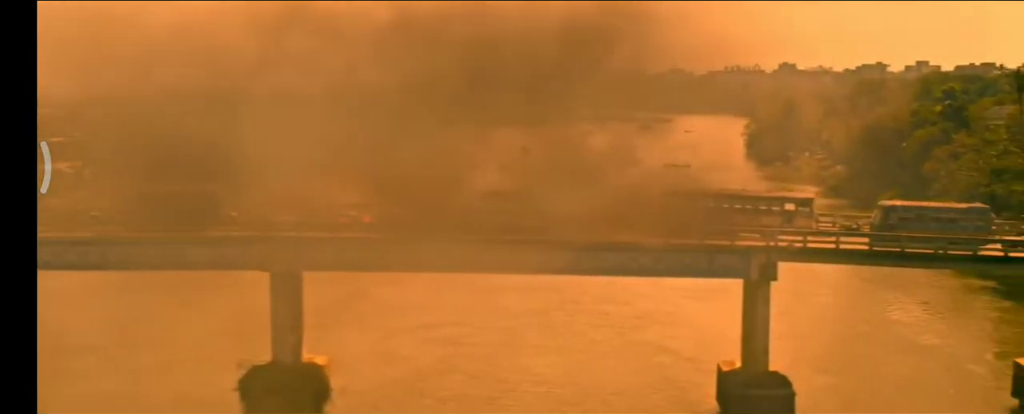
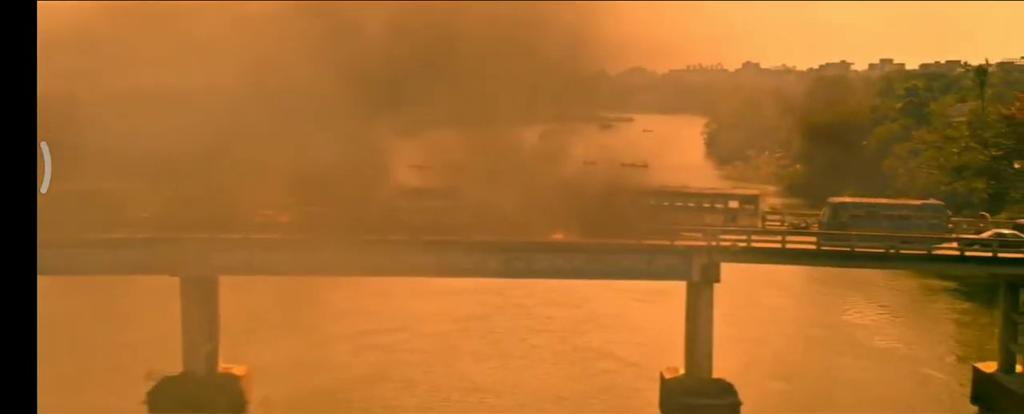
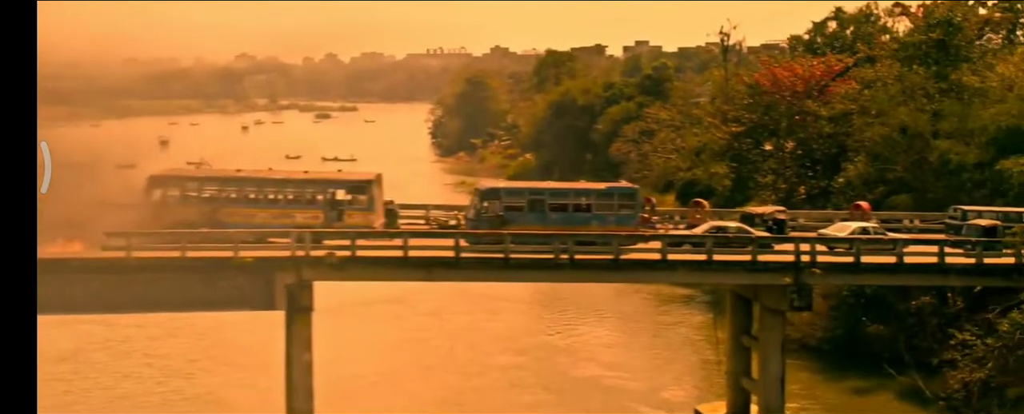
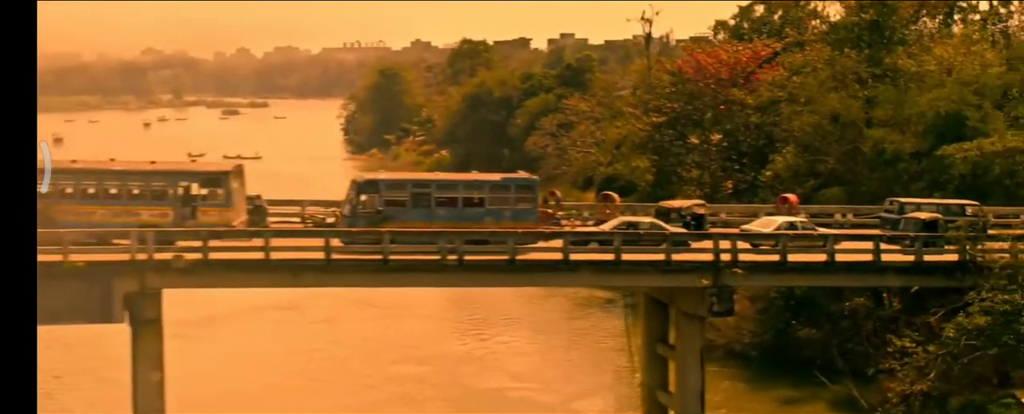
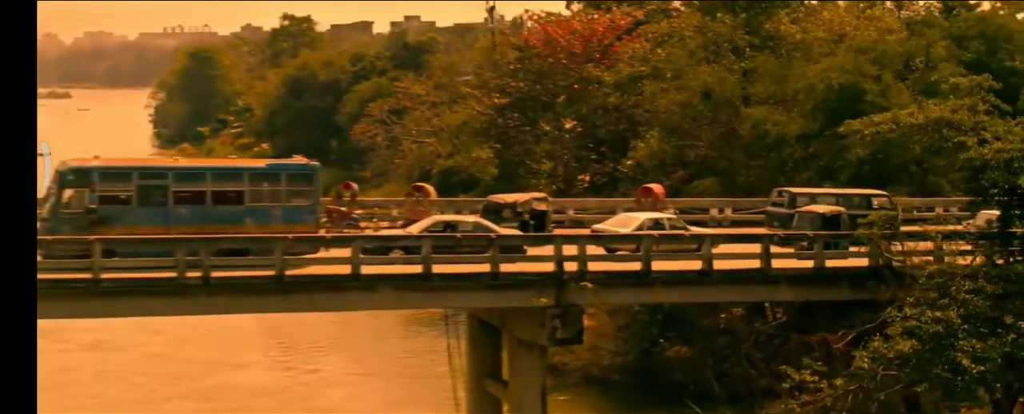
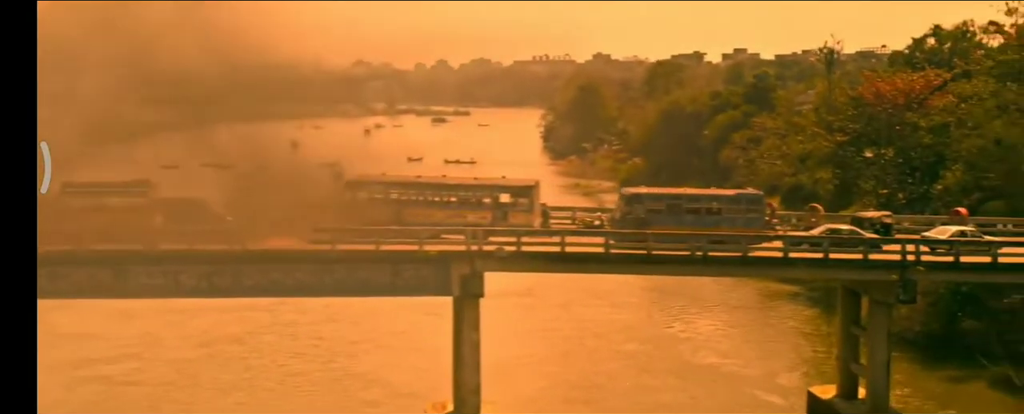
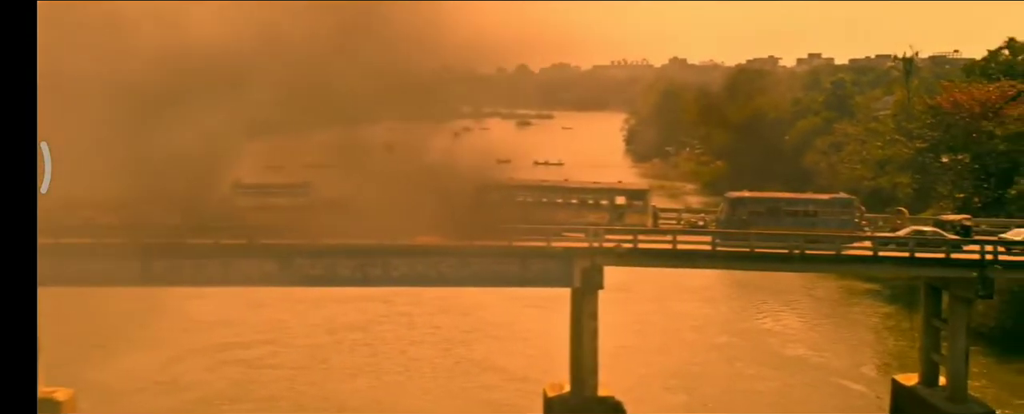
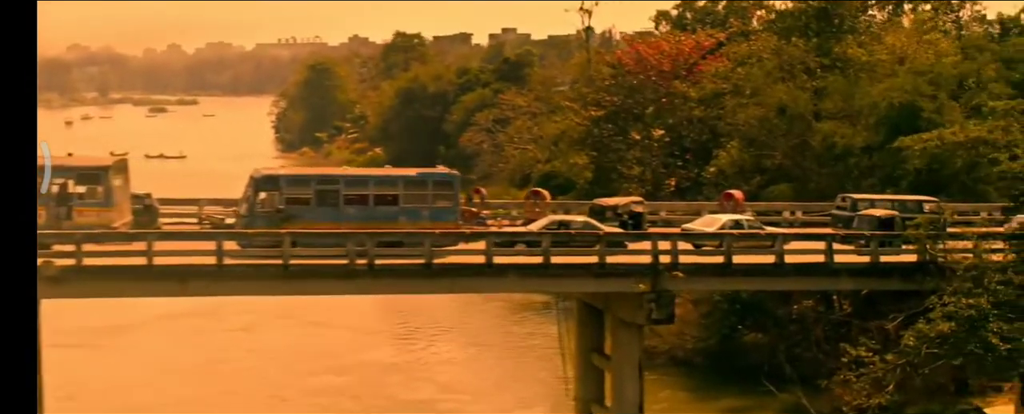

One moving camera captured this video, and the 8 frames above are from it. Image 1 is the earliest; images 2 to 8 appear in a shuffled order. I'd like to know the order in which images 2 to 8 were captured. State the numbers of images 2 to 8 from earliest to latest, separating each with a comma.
2, 7, 6, 3, 4, 8, 5
